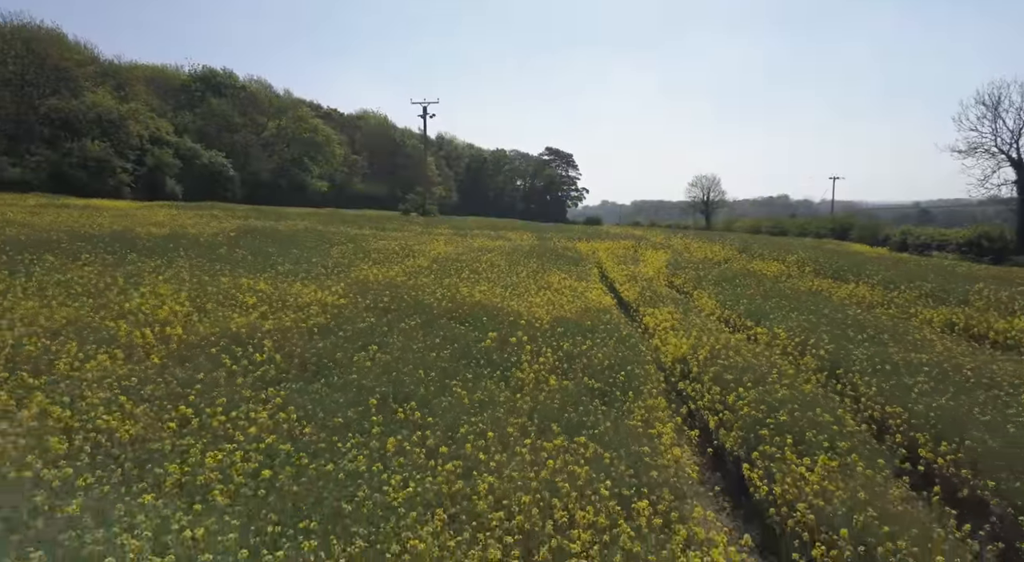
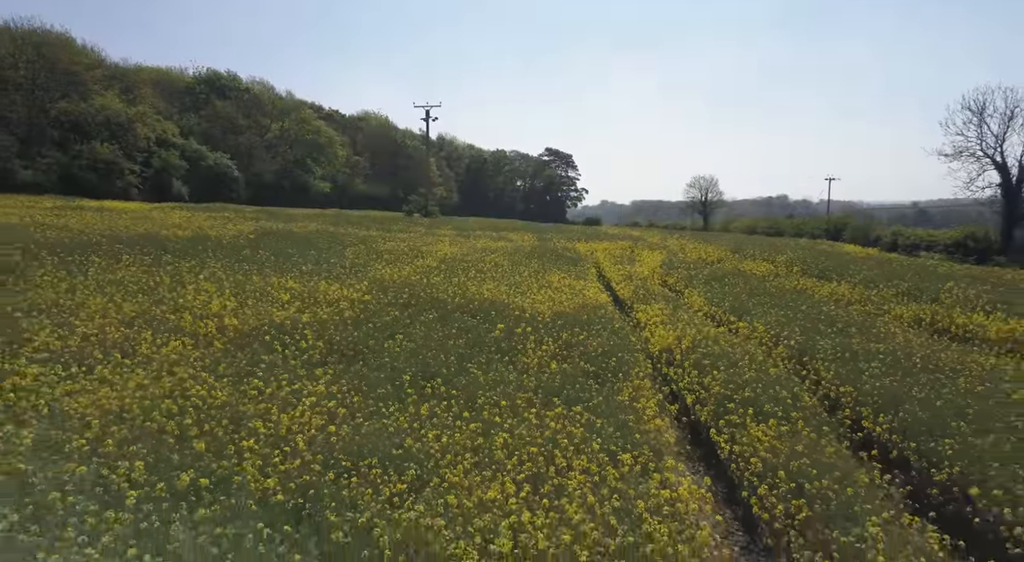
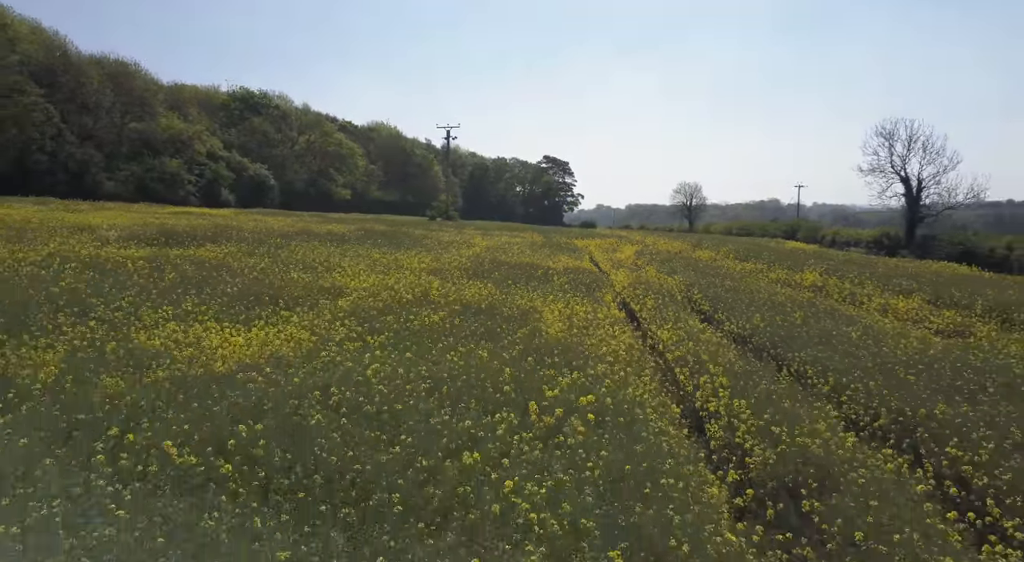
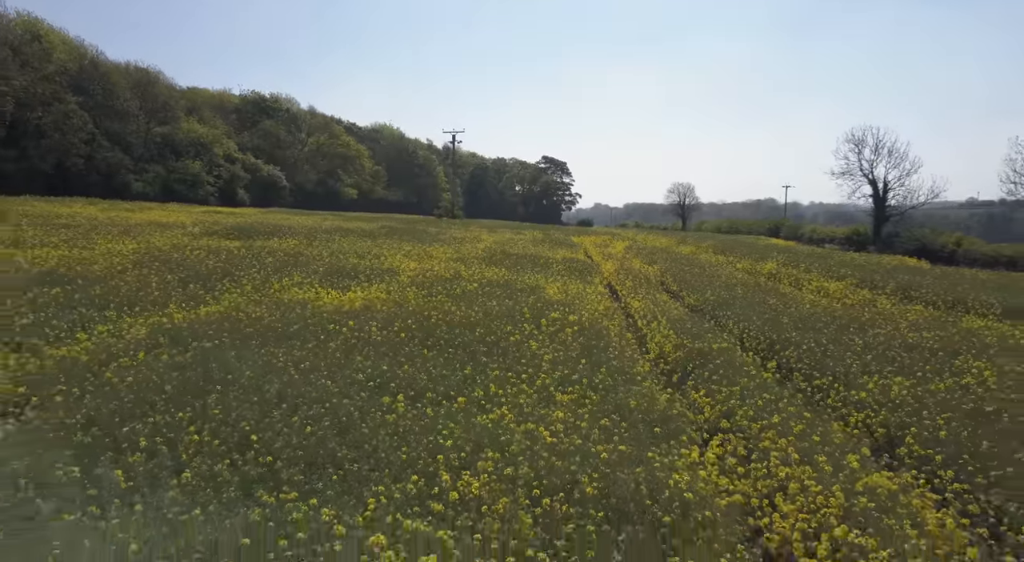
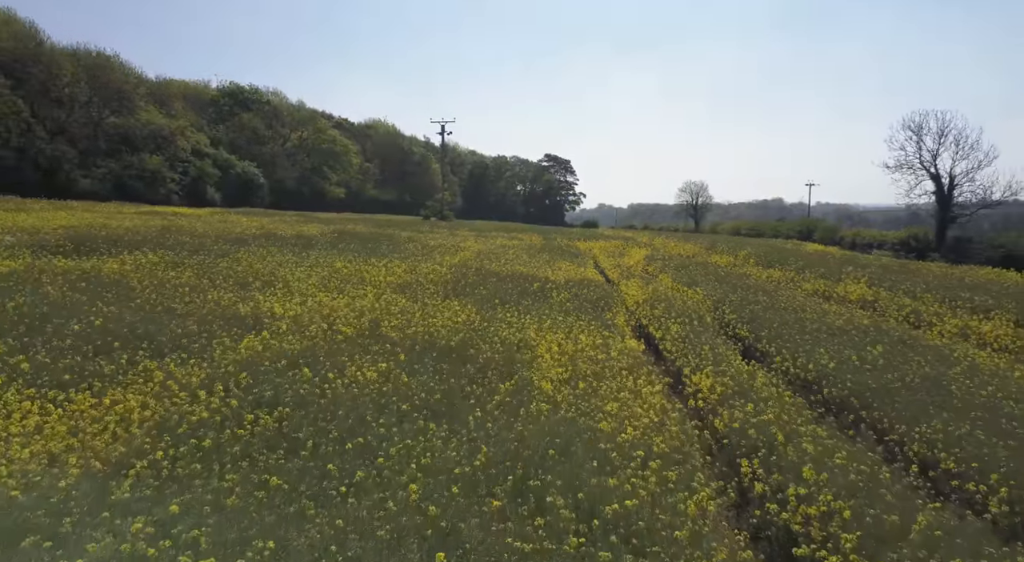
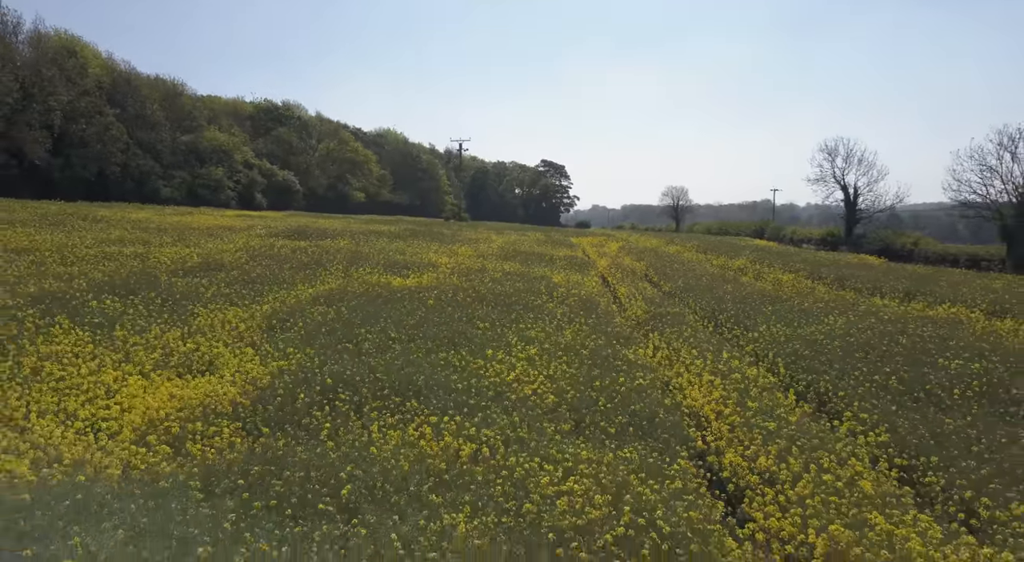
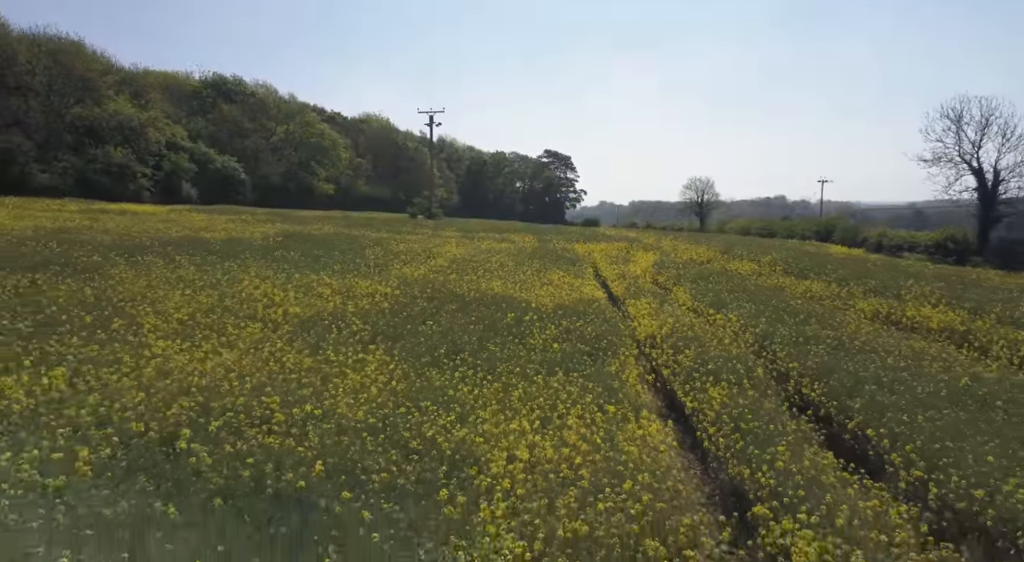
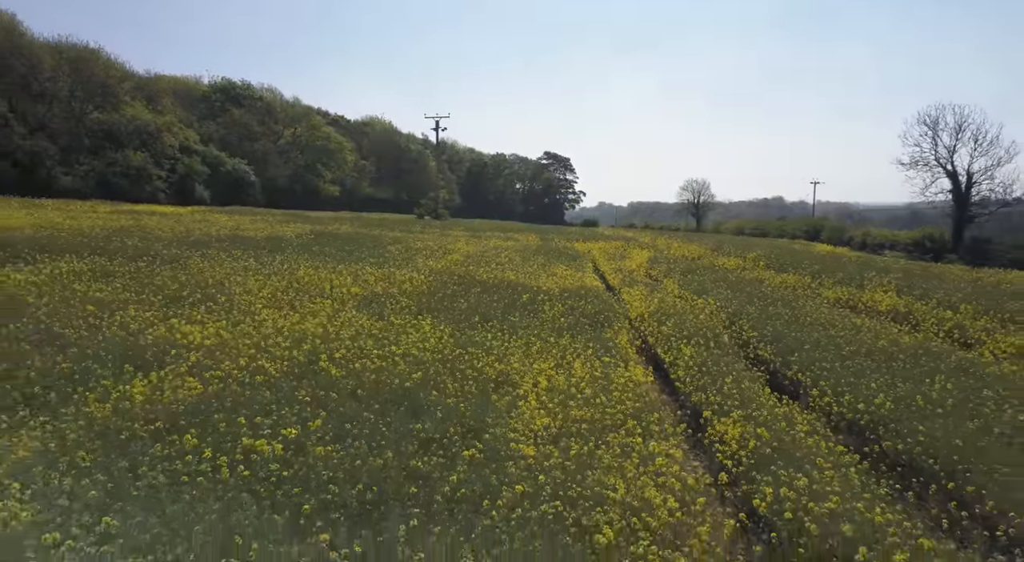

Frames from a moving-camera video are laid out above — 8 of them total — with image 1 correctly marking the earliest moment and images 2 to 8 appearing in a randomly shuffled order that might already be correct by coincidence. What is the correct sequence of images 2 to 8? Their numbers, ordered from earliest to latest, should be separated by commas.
2, 7, 8, 5, 3, 4, 6
